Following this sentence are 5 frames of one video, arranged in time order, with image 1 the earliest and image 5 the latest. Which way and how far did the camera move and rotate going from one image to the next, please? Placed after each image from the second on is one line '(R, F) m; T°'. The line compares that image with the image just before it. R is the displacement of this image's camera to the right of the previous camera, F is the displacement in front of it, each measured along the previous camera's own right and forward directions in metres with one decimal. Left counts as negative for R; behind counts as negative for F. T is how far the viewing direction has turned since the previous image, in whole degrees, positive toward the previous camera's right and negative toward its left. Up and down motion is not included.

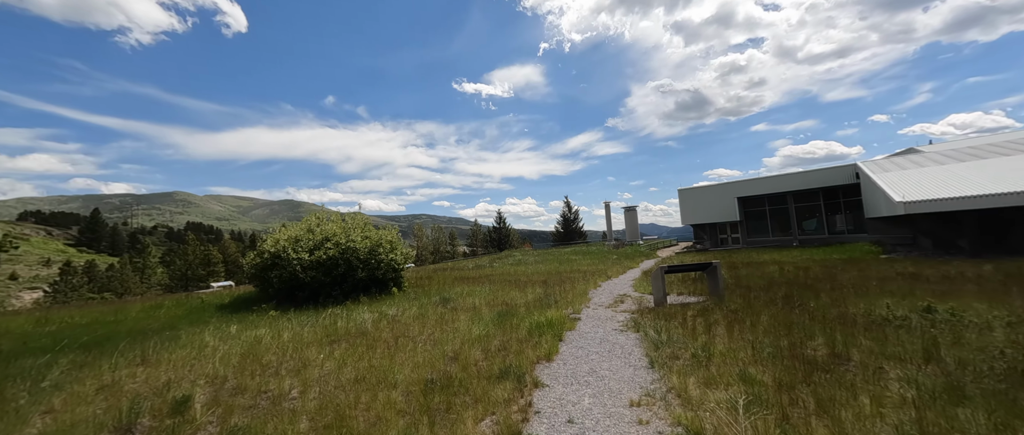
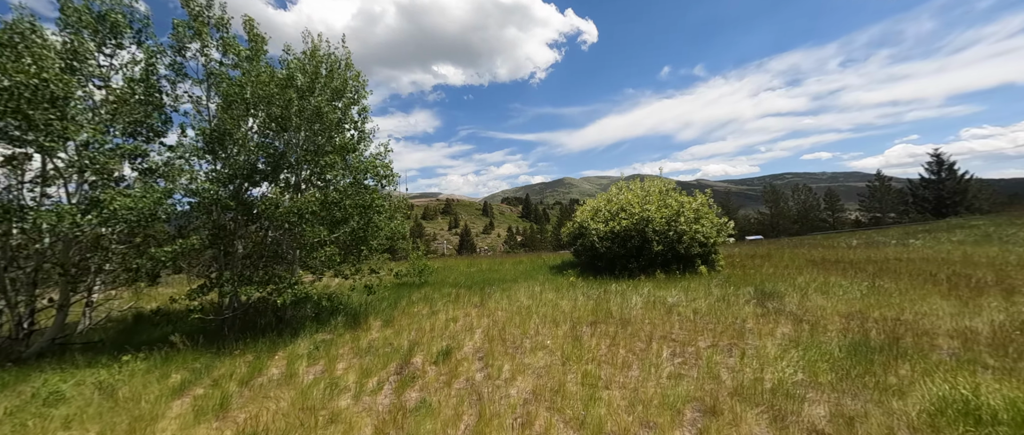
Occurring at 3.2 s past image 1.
(+0.5, +3.4) m; -50°
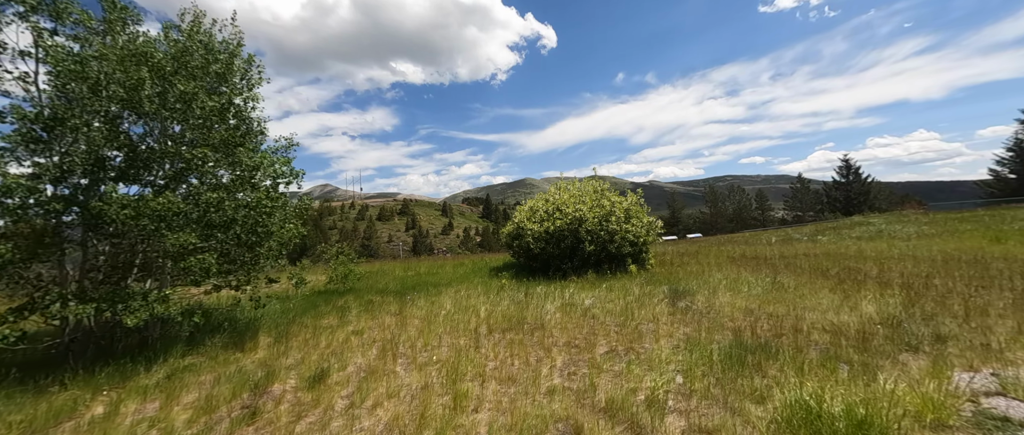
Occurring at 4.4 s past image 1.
(+1.0, +0.4) m; +5°
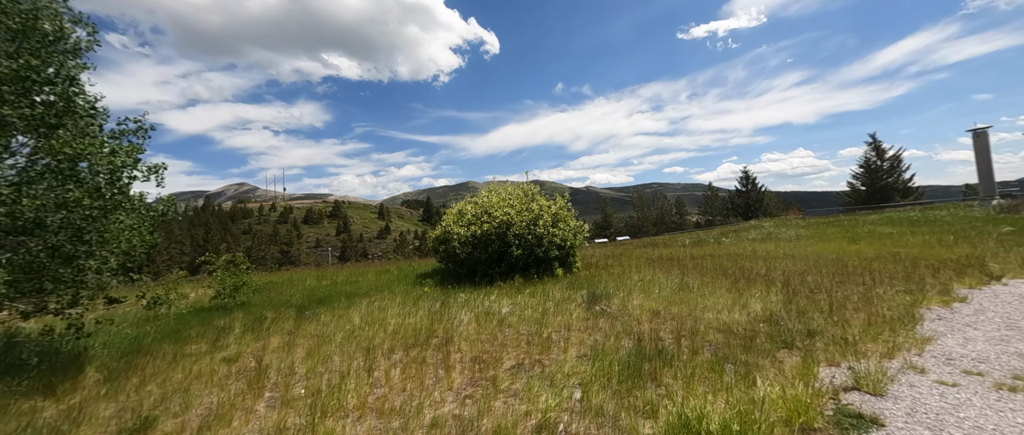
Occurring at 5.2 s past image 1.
(+0.5, +0.3) m; +8°
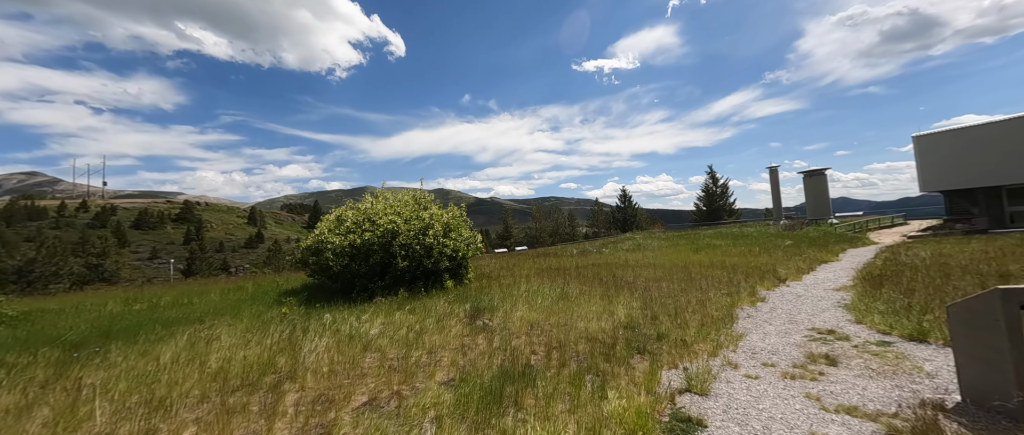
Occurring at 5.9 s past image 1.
(+0.4, +0.2) m; +15°
